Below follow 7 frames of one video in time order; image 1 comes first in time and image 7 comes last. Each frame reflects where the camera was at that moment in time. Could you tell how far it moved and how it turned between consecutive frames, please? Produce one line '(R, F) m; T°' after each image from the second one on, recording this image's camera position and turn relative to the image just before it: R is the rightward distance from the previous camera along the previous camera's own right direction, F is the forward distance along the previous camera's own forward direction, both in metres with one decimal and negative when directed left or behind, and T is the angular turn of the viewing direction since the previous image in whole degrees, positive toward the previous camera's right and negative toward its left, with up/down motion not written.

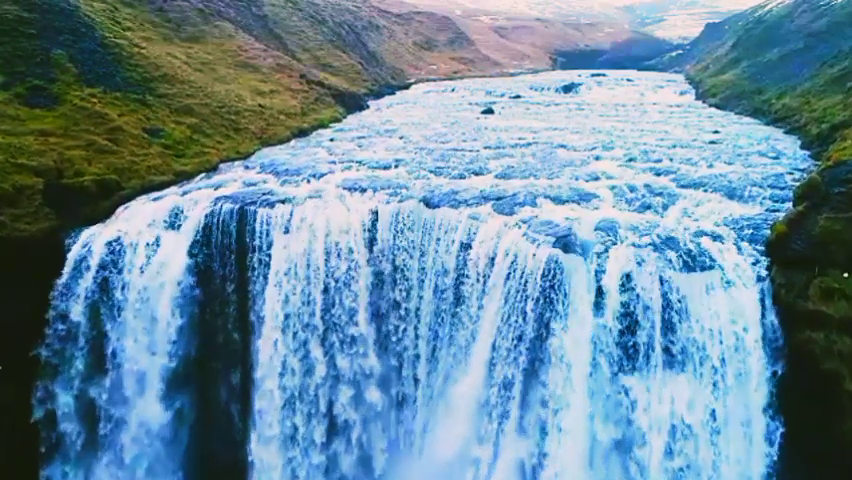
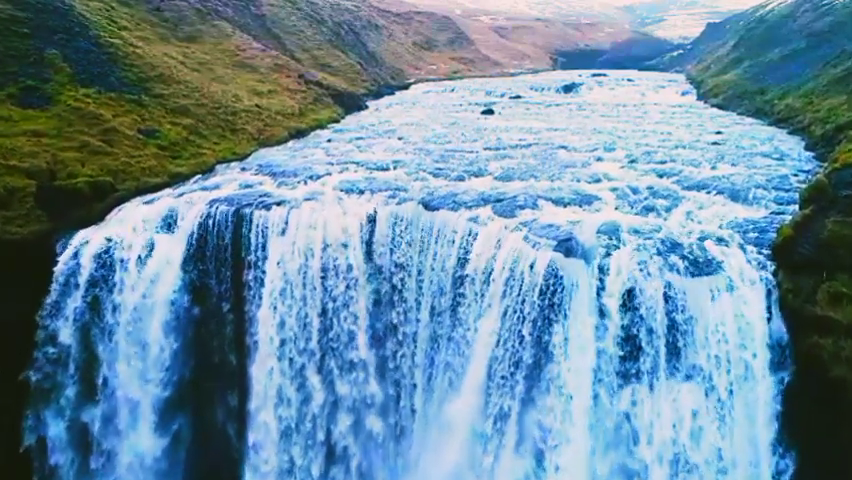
(0.0, +0.5) m; 0°
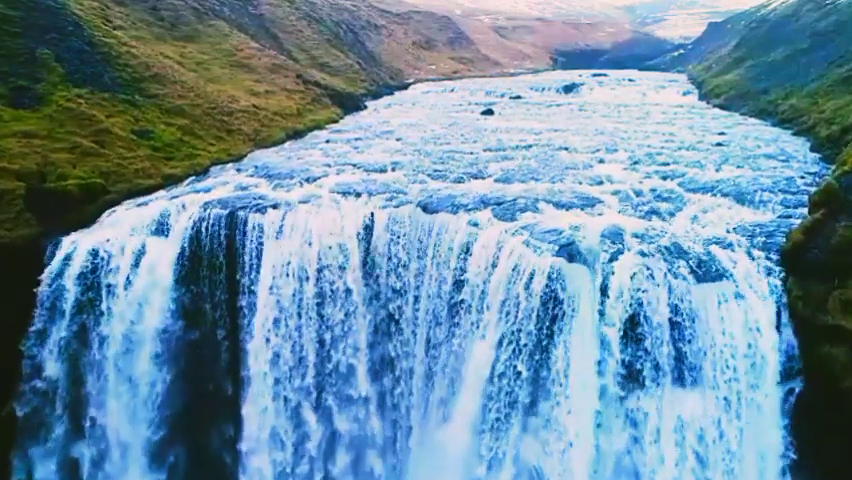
(0.0, +0.7) m; 0°
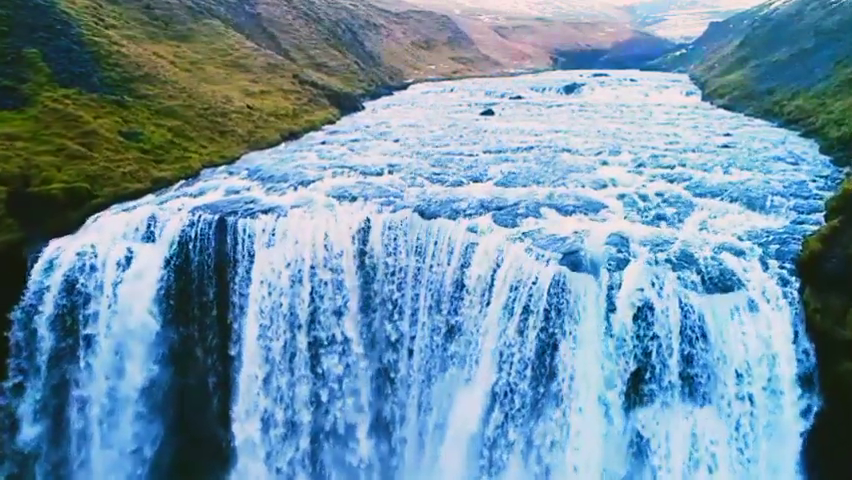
(+0.1, +1.1) m; 0°
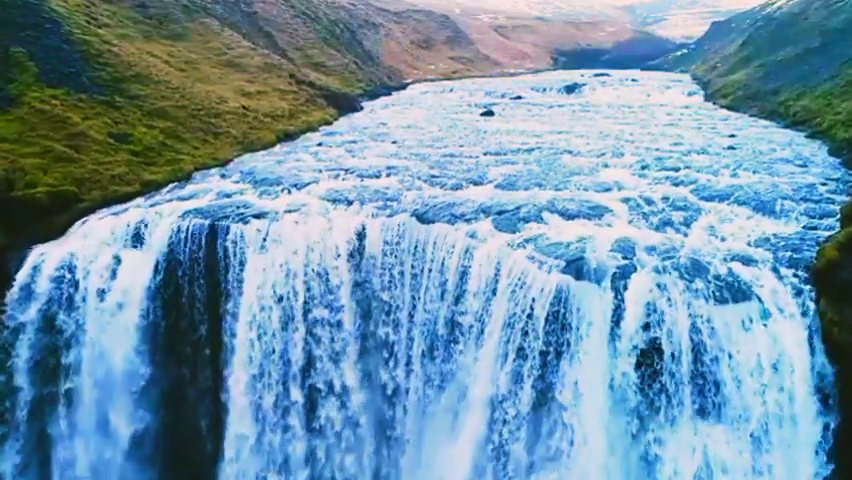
(+0.1, +1.0) m; 0°
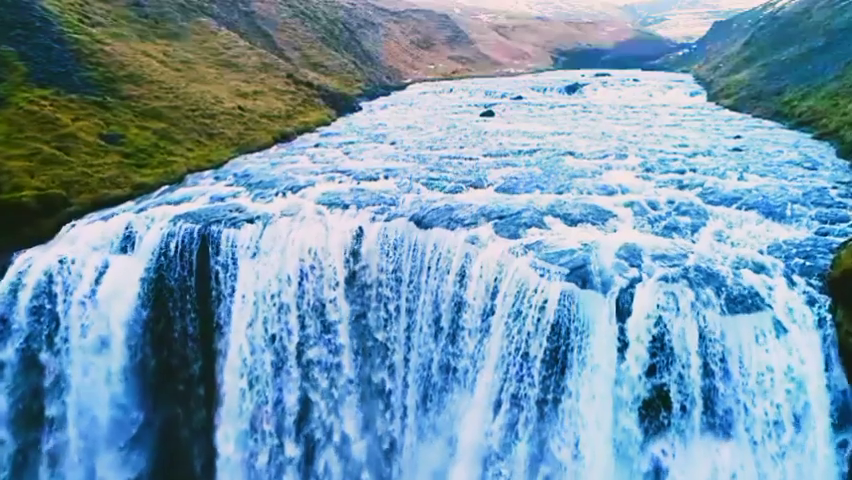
(0.0, +0.9) m; 0°
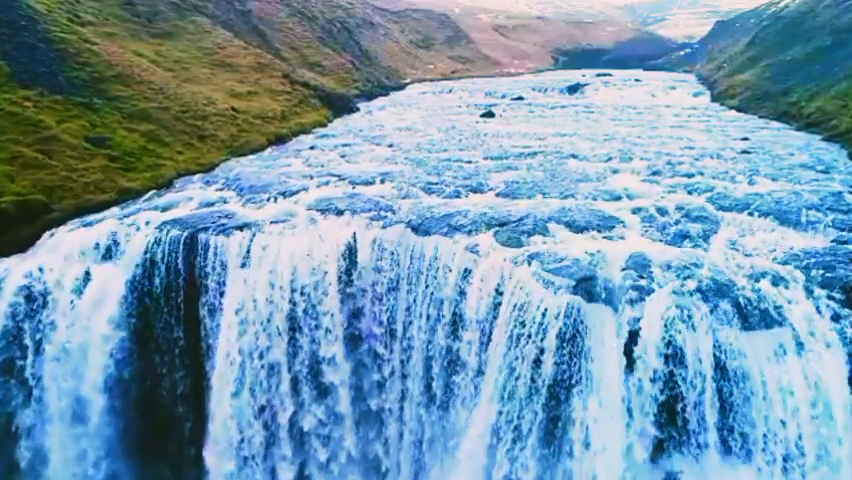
(+0.1, +1.3) m; 0°
